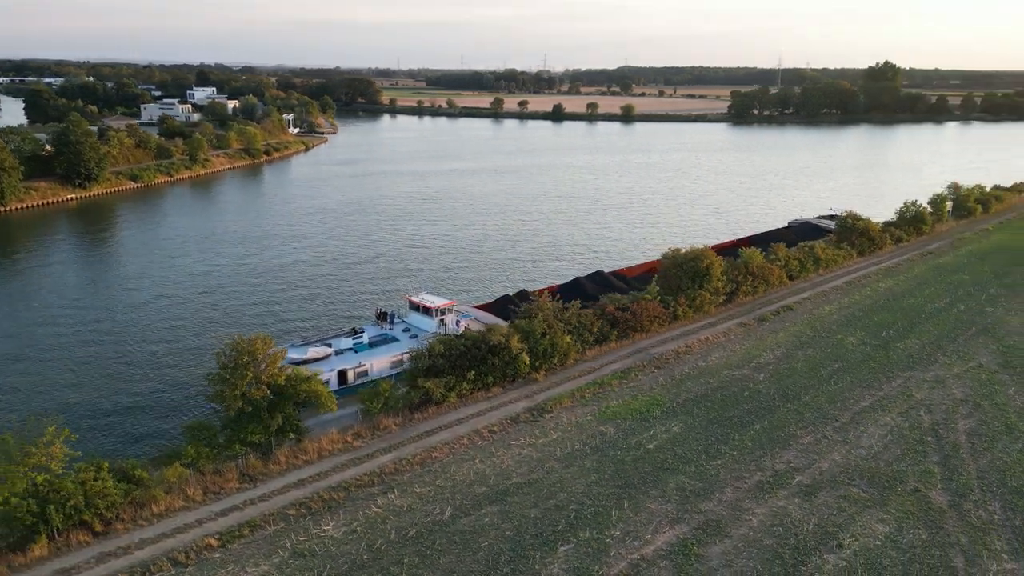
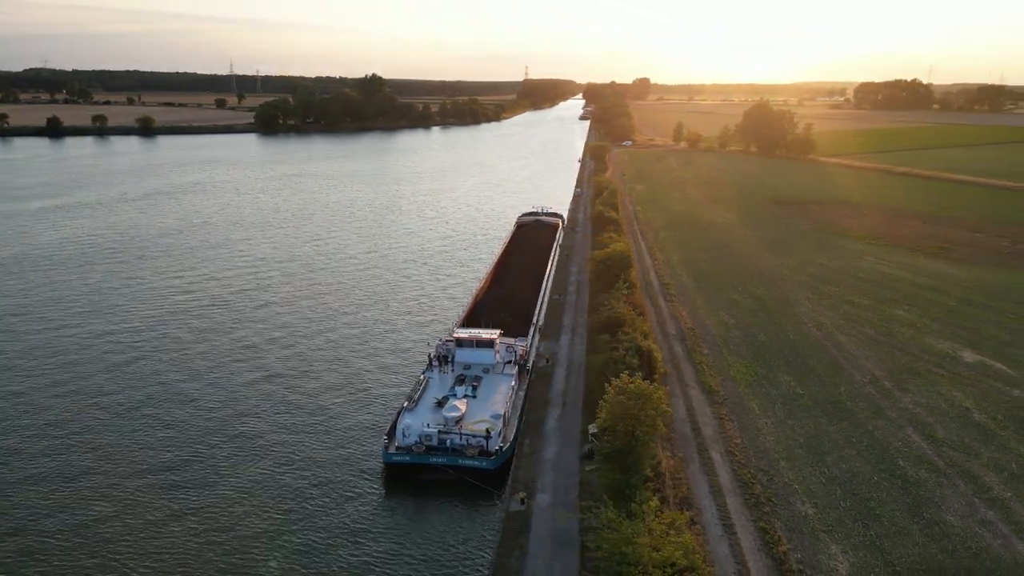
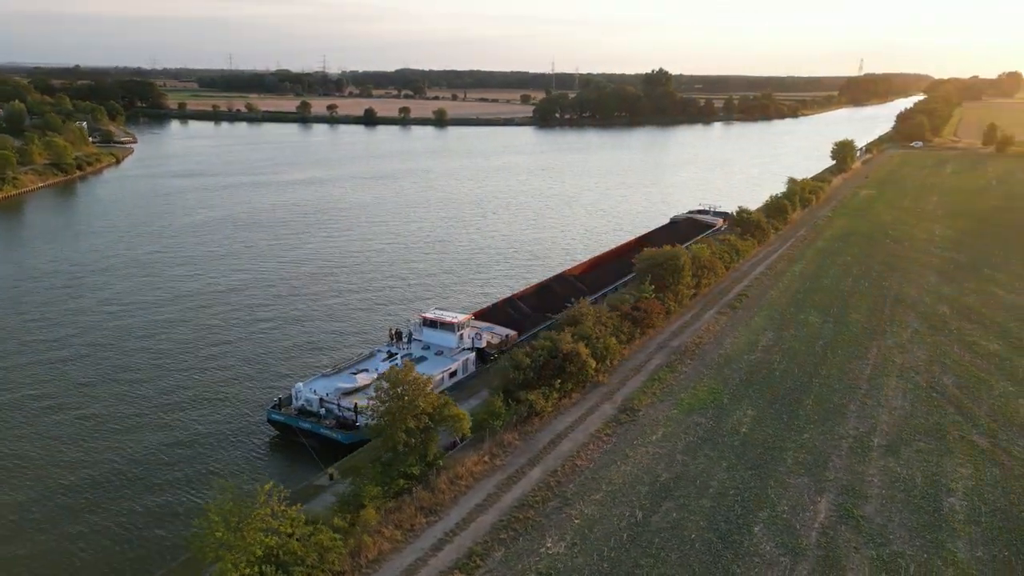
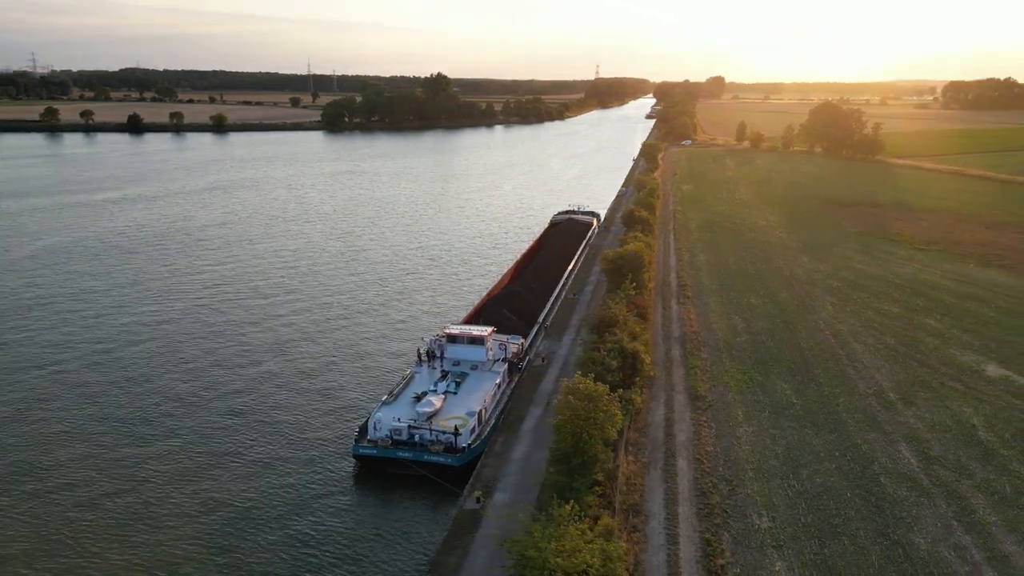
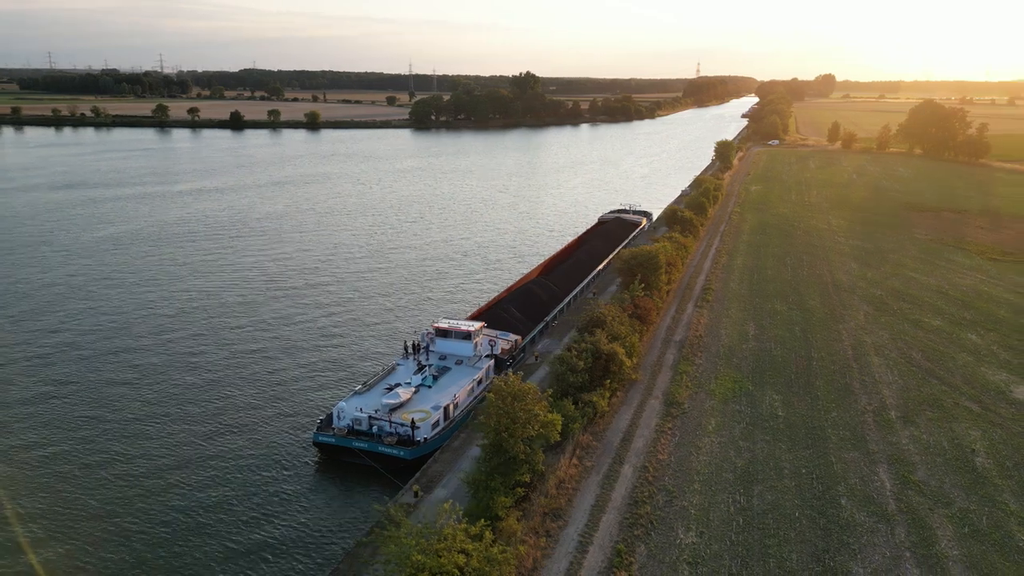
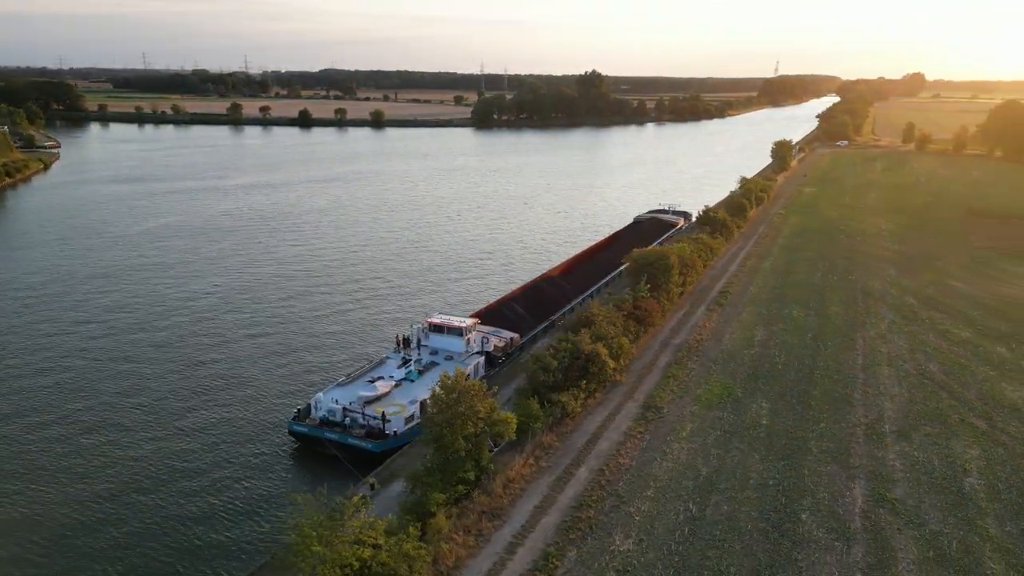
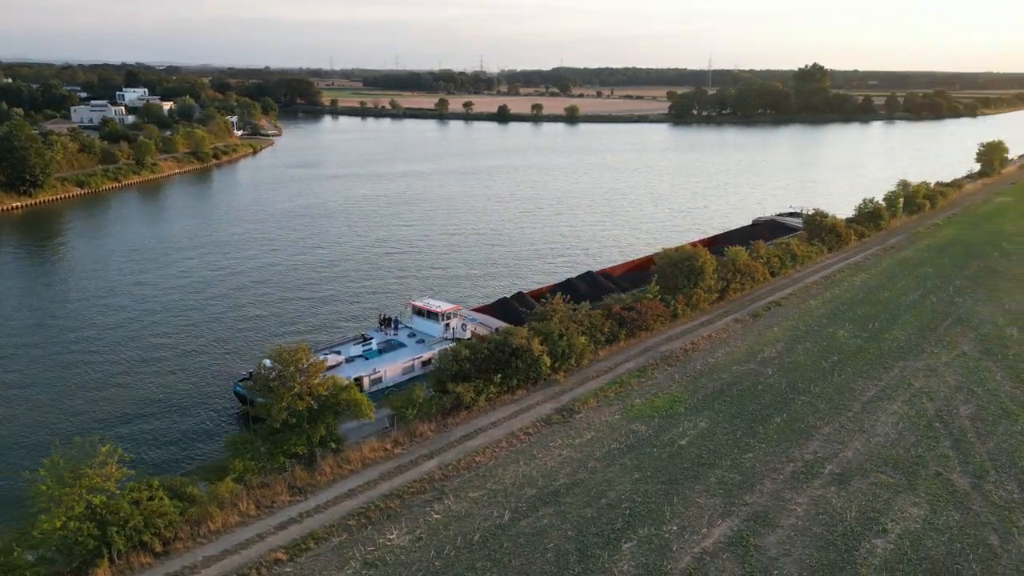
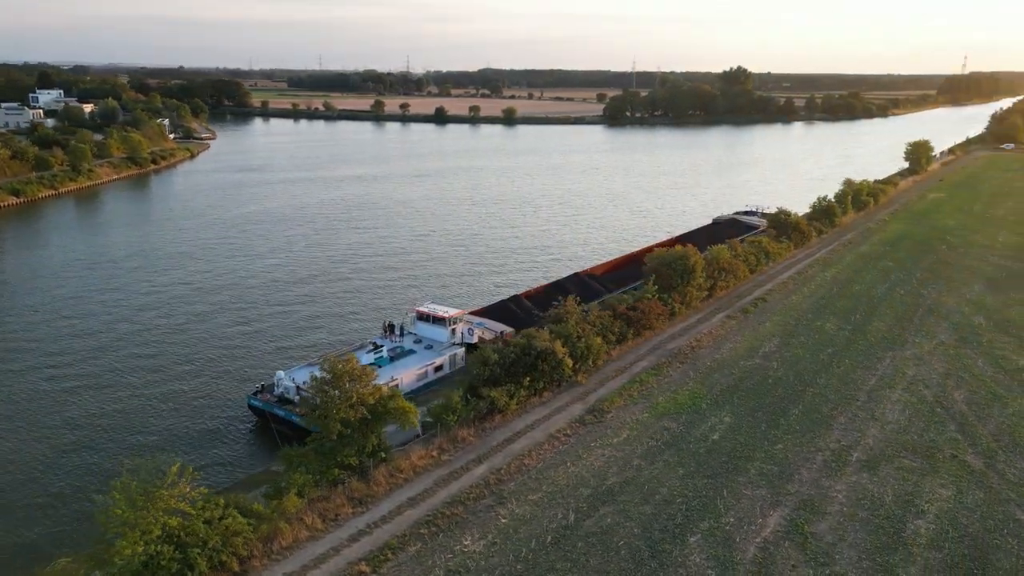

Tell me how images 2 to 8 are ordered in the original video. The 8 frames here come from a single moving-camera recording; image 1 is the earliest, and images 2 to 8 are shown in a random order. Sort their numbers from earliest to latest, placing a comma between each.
7, 8, 3, 6, 5, 4, 2
